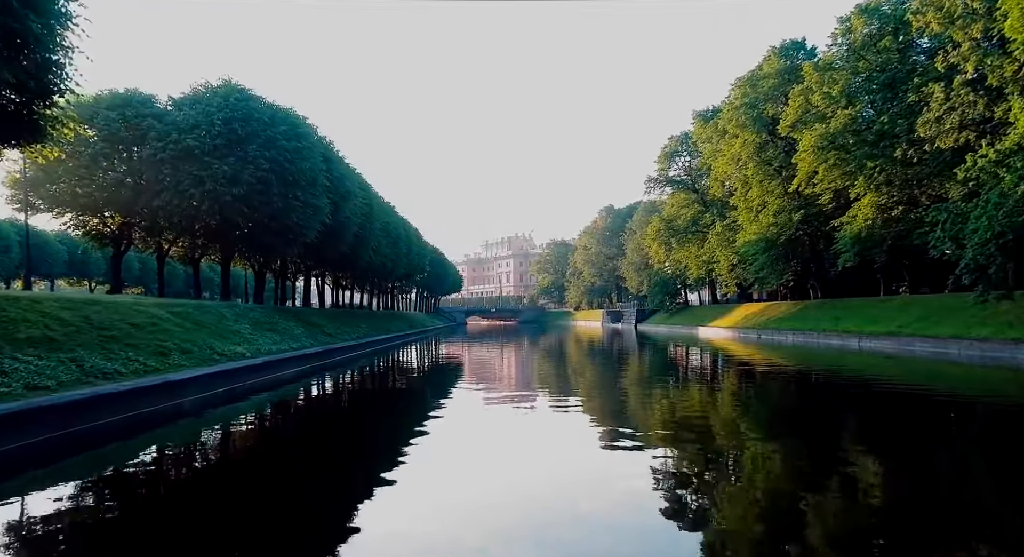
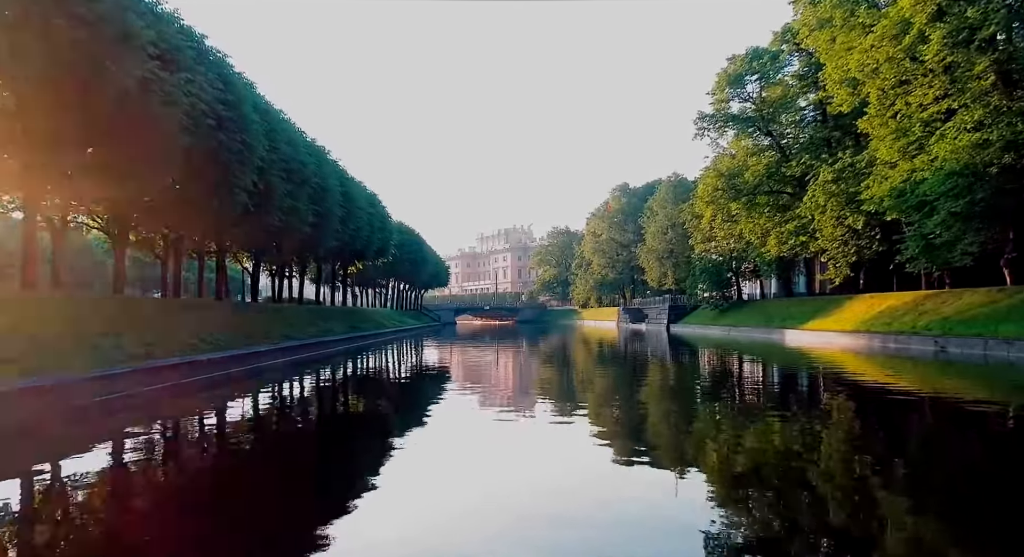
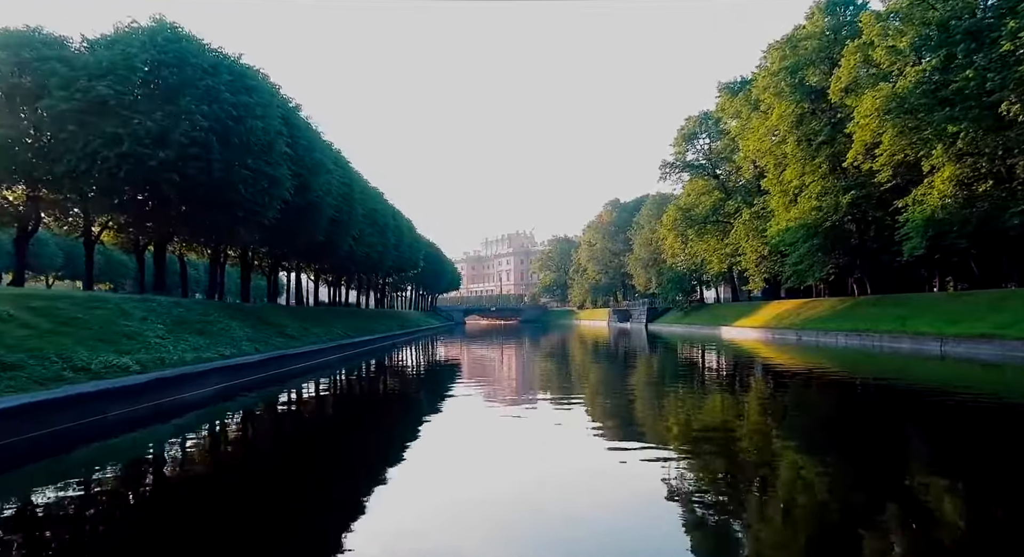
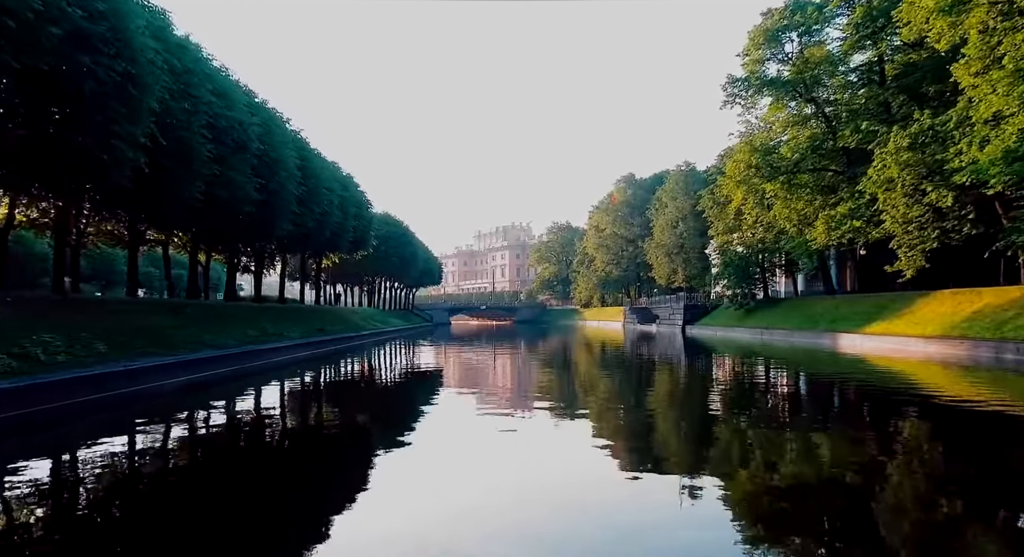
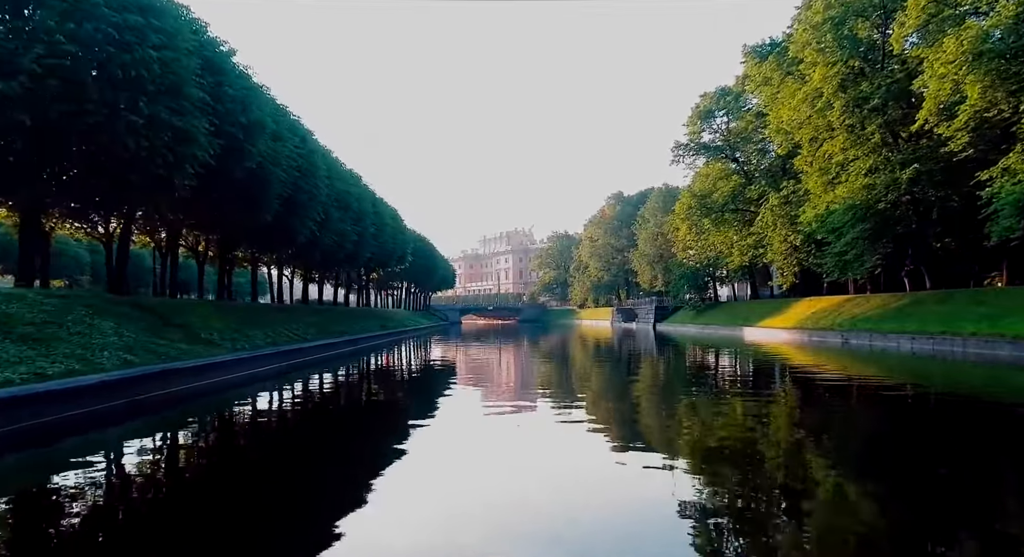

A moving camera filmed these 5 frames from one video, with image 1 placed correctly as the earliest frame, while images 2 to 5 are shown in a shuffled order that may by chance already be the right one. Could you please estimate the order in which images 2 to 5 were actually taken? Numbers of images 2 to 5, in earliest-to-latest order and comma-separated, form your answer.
3, 5, 2, 4
